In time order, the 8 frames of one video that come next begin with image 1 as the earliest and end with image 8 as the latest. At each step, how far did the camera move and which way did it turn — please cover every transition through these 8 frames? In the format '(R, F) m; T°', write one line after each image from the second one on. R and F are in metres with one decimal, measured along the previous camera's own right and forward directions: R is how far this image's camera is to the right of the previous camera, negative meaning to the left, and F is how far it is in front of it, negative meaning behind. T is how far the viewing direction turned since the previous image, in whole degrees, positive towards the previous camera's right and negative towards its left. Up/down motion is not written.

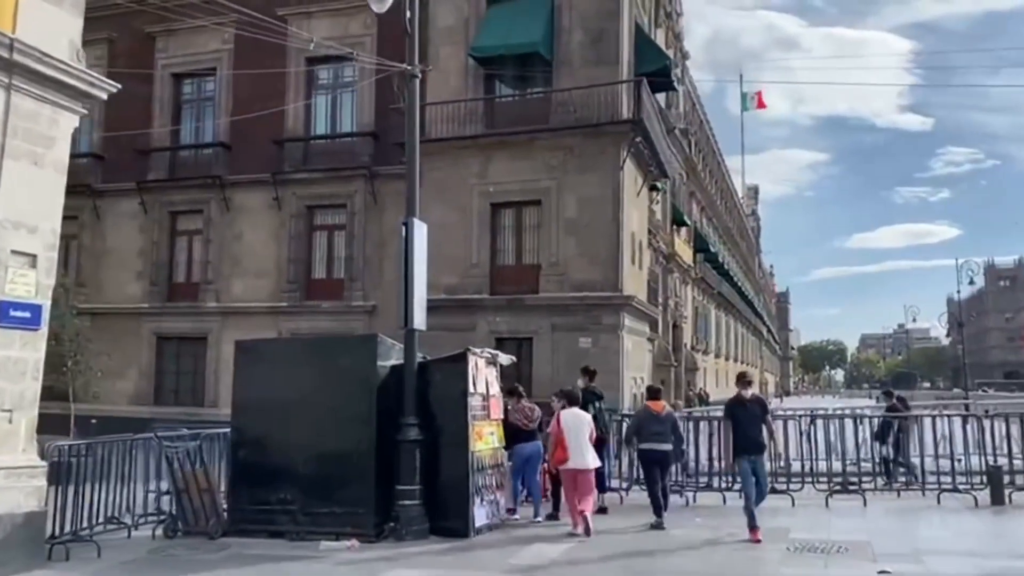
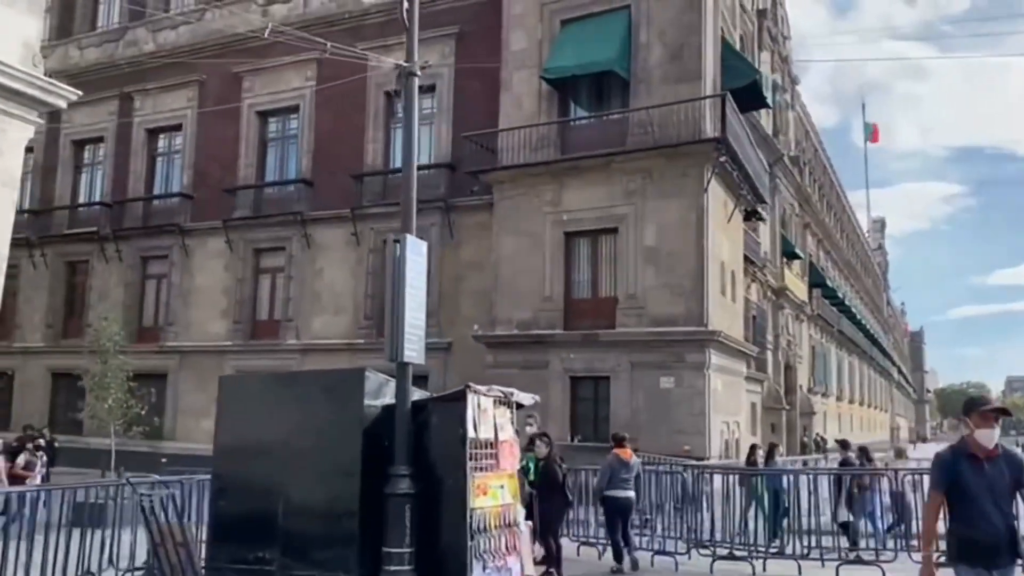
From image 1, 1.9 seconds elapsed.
(+0.9, +1.4) m; -8°
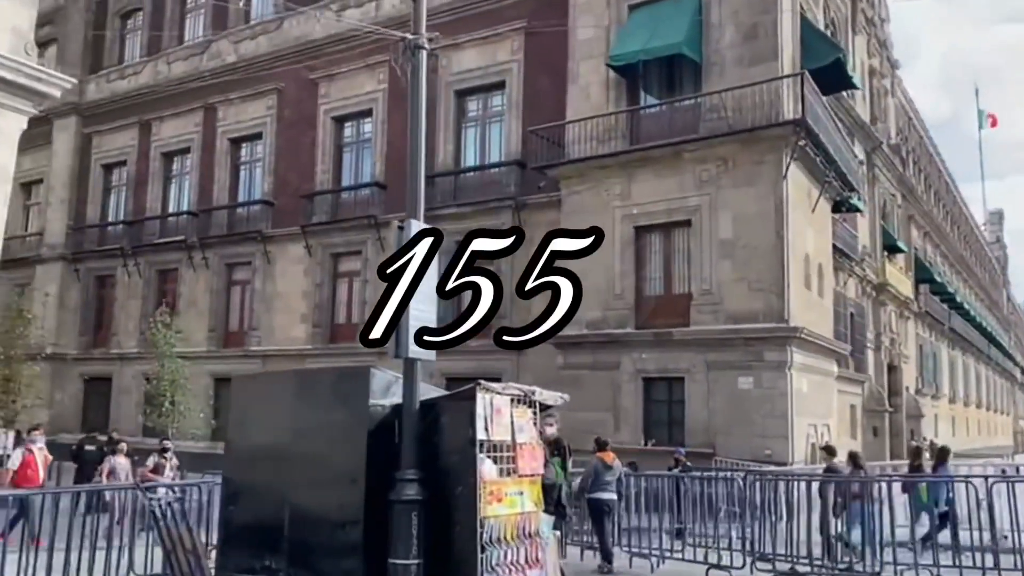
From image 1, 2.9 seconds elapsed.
(+0.7, +0.7) m; -6°
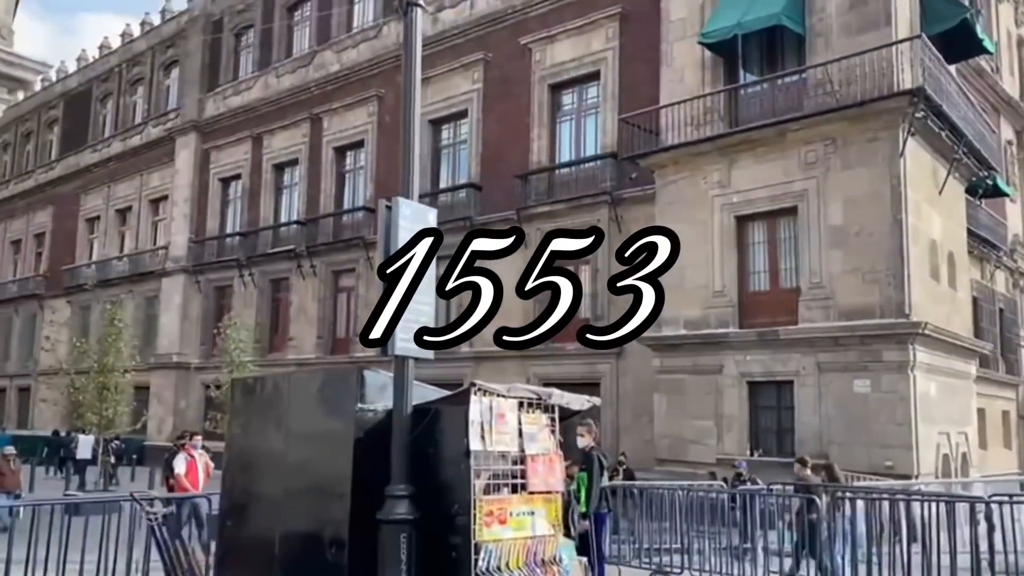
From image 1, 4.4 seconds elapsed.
(+0.9, +1.1) m; -9°
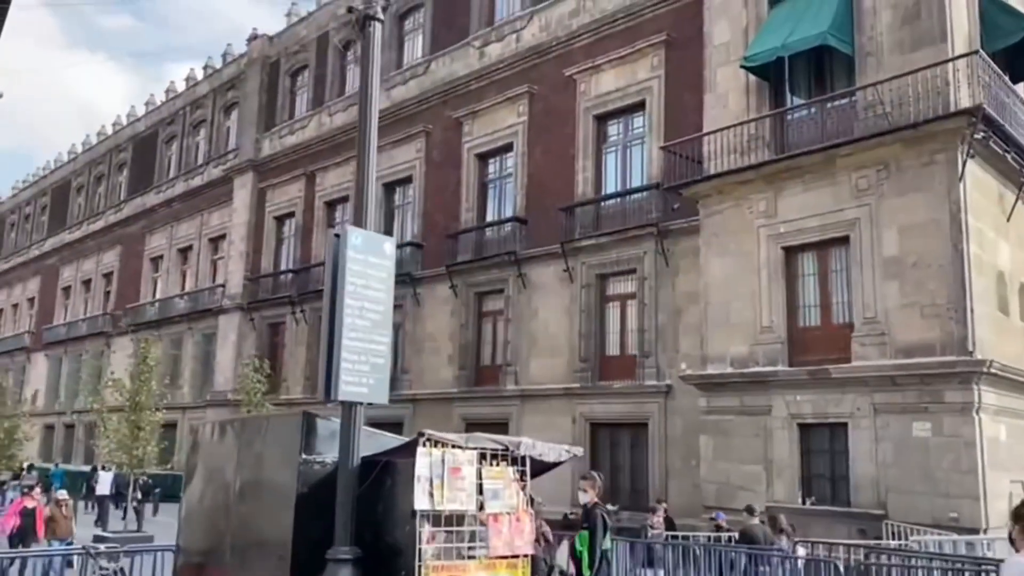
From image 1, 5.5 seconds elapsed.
(+0.7, +0.7) m; -5°
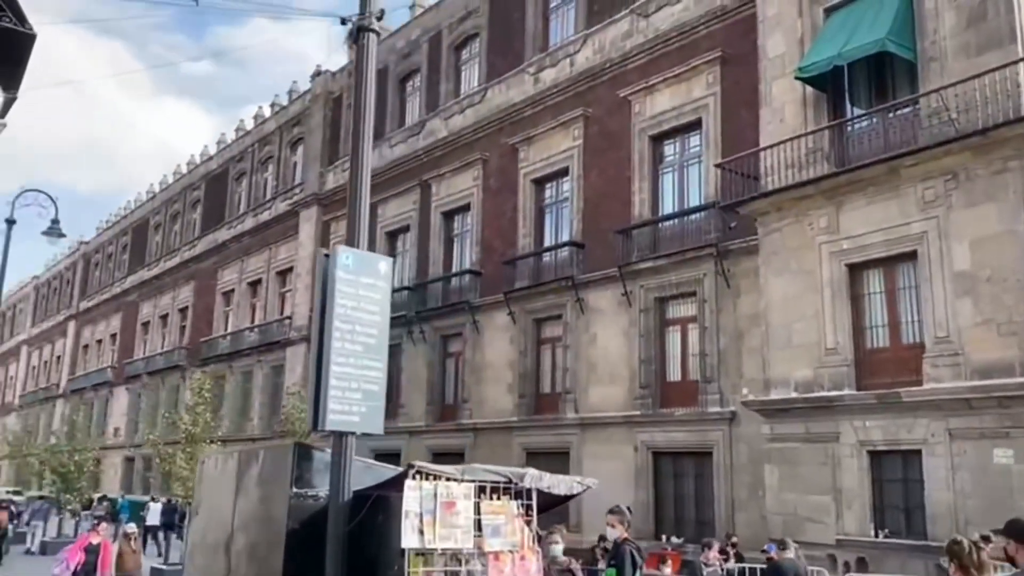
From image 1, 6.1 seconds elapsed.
(+0.4, +0.4) m; -5°
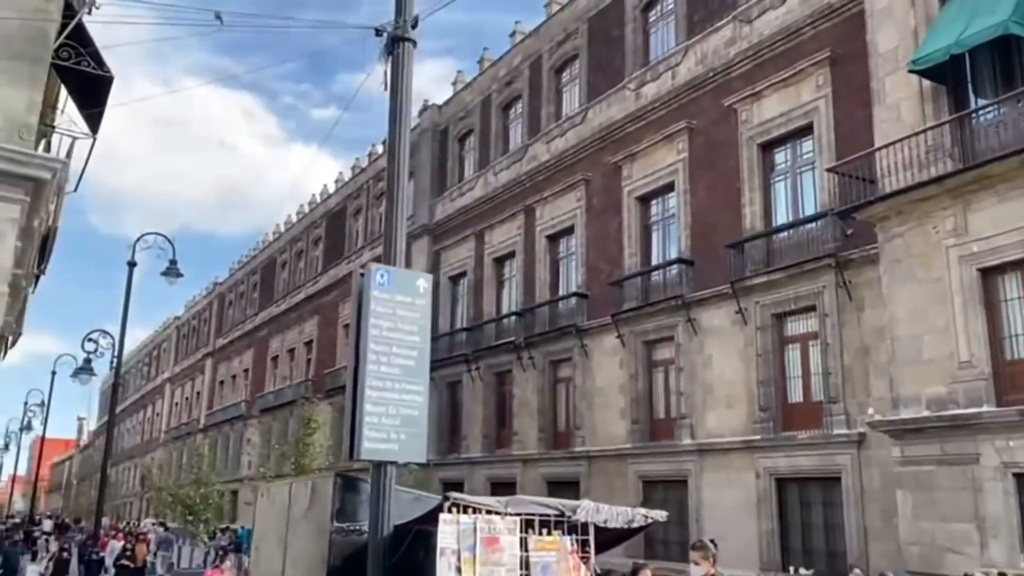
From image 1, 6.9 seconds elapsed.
(+0.4, +0.5) m; -8°
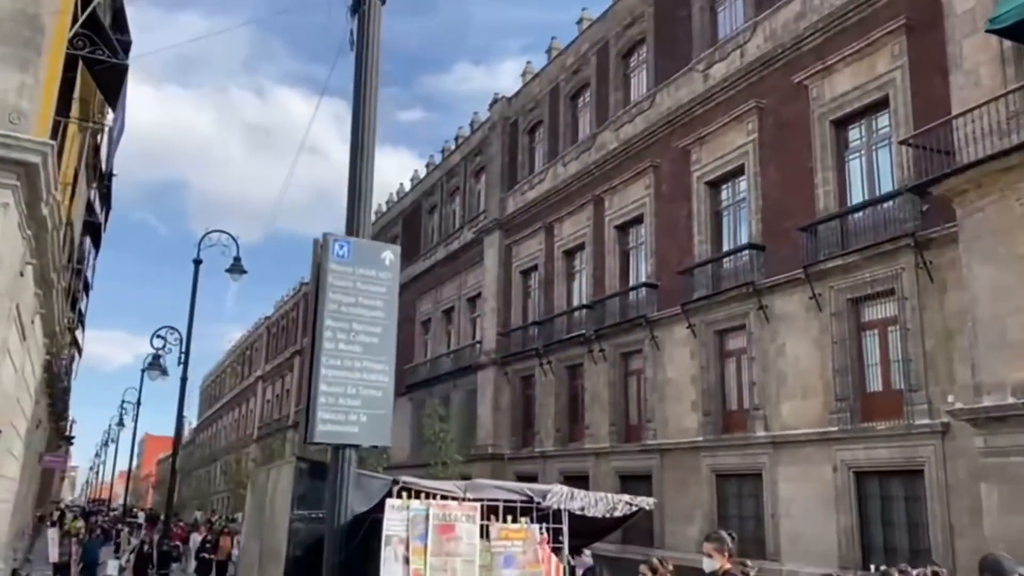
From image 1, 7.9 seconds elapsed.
(+0.6, +0.4) m; -6°
